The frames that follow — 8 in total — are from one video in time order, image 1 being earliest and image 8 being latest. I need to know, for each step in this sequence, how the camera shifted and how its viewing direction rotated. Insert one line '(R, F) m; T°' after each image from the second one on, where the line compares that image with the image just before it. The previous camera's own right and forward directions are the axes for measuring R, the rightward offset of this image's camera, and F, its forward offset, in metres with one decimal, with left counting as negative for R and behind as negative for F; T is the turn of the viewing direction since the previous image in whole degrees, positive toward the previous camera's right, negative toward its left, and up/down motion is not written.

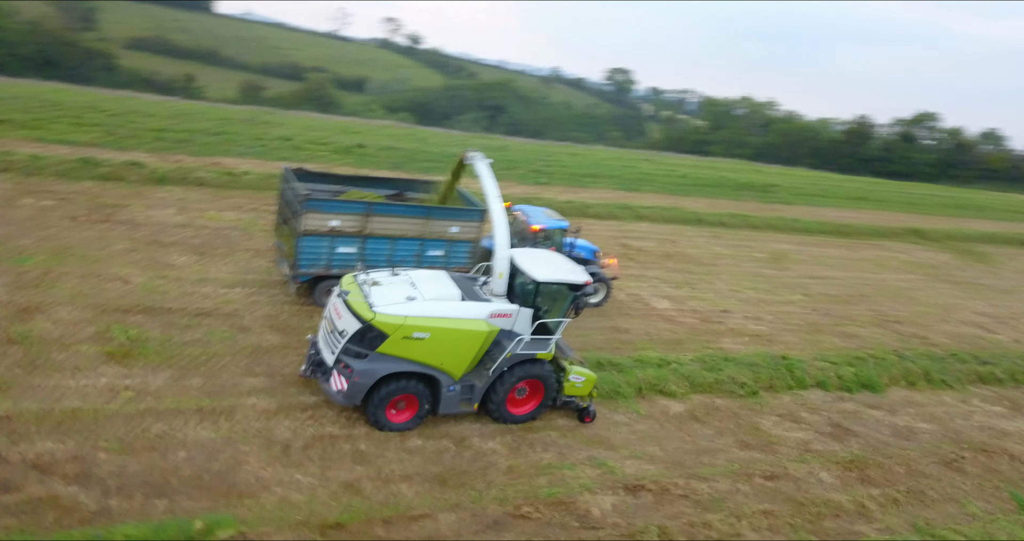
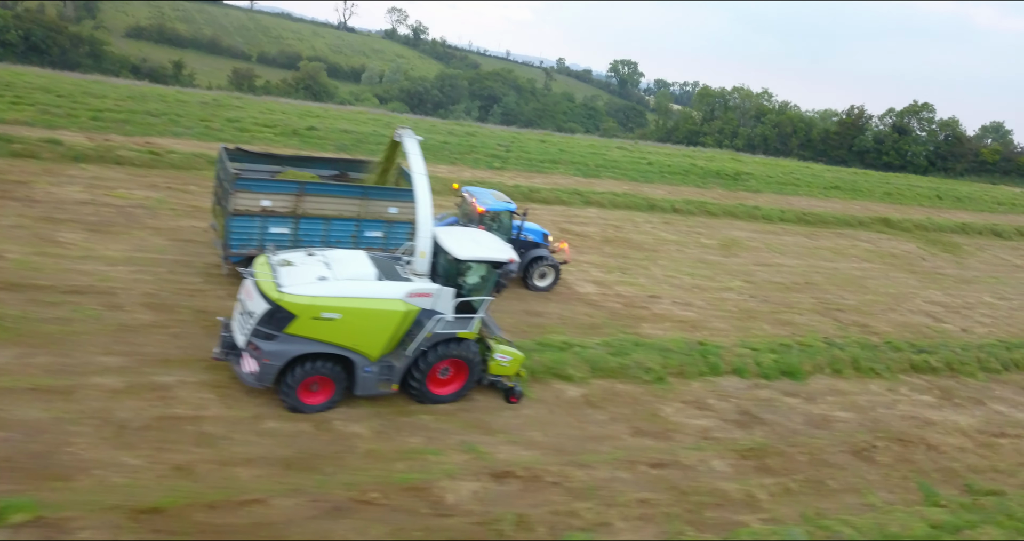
(+1.4, +0.4) m; -1°
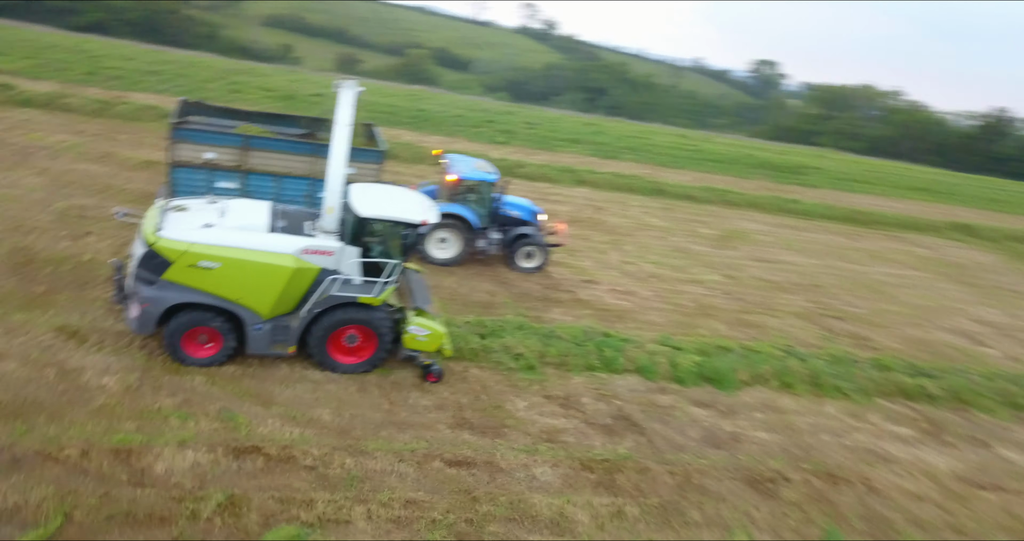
(+3.1, +1.5) m; -10°
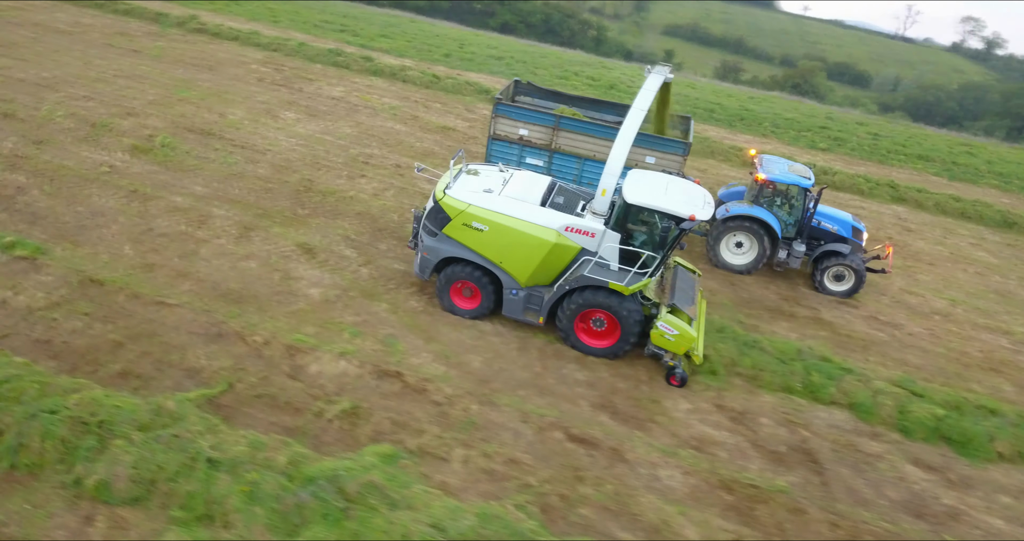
(+1.8, +0.7) m; -27°
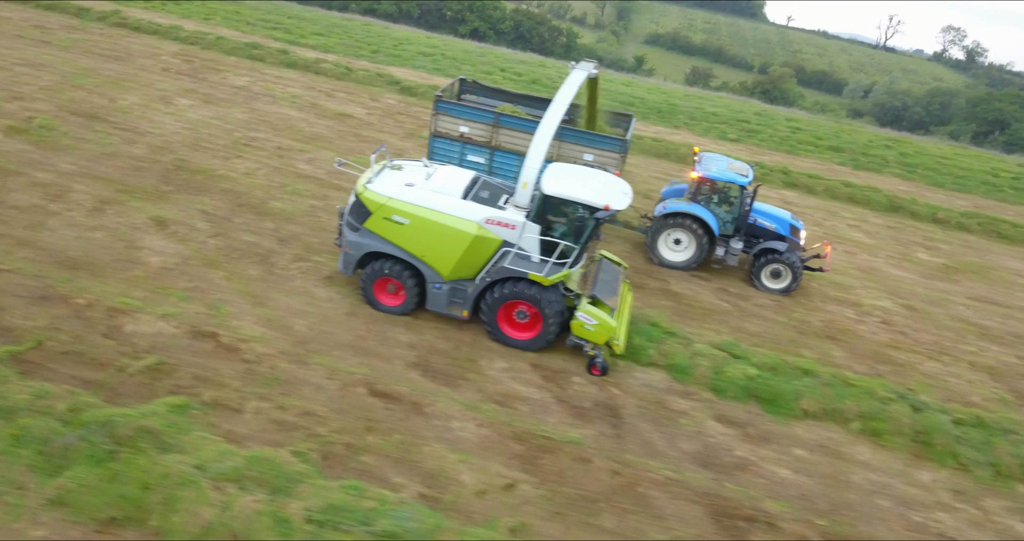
(+1.7, -0.2) m; 0°
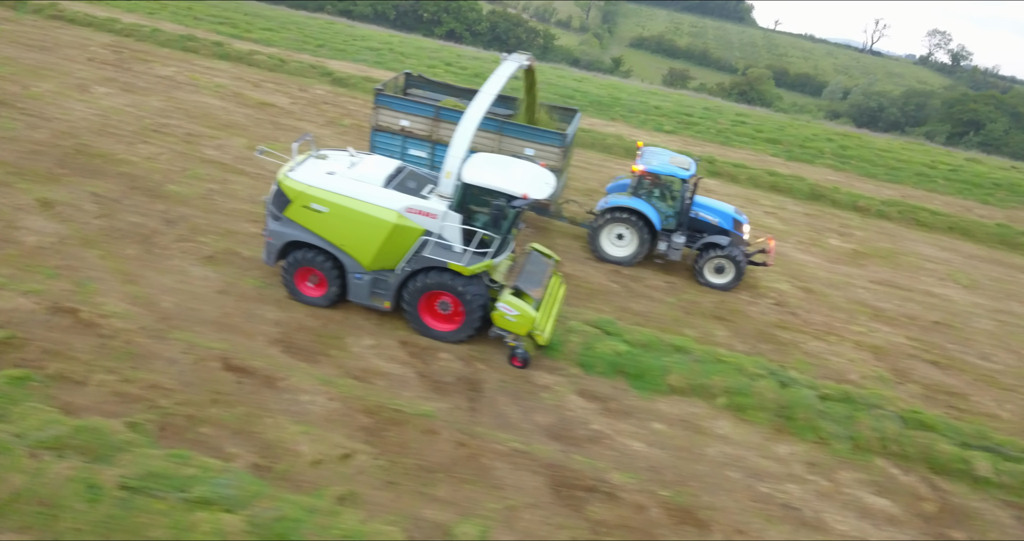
(+1.3, 0.0) m; 0°
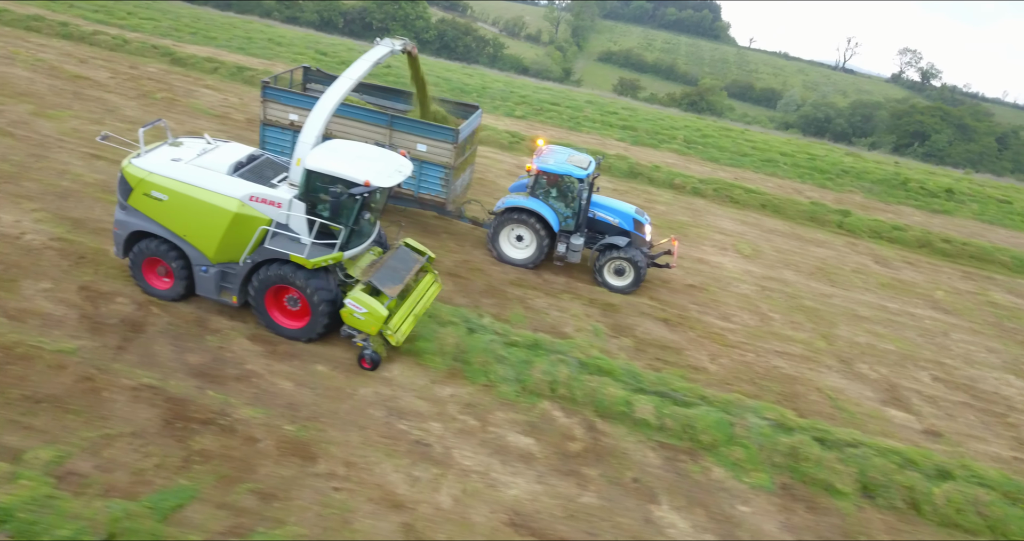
(+3.0, +0.1) m; +1°
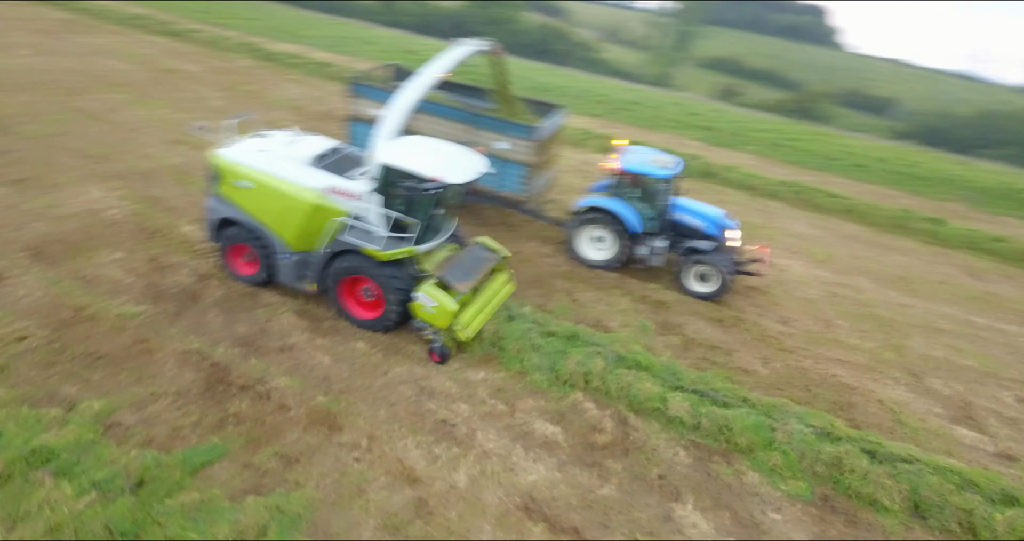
(+0.6, +0.1) m; -7°
